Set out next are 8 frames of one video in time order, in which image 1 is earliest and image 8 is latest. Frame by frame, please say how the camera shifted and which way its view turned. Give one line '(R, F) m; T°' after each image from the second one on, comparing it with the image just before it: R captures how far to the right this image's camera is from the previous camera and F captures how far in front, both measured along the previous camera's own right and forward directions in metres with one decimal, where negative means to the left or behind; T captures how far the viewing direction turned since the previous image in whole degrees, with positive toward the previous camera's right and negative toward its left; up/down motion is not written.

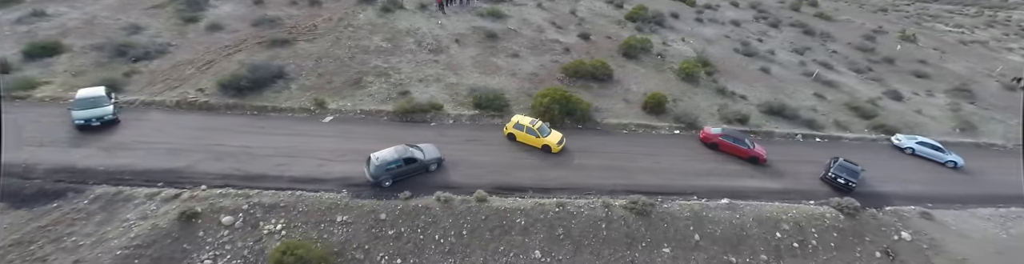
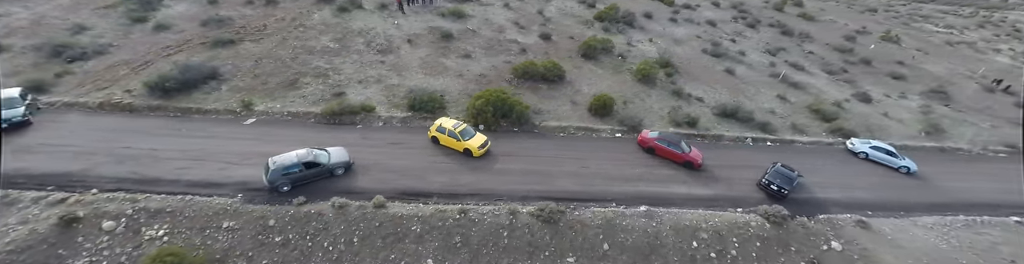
(+4.1, +0.6) m; -1°
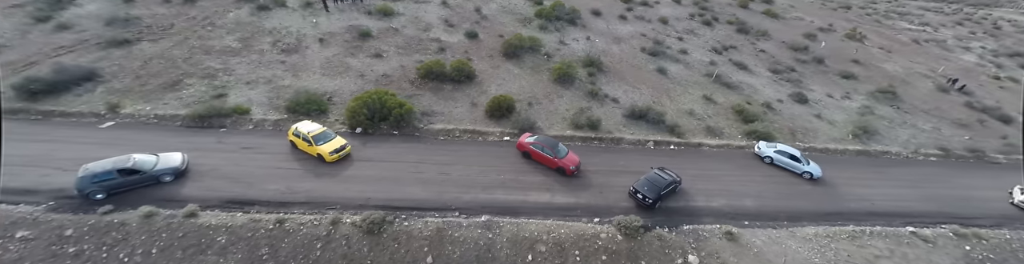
(+7.0, +0.9) m; -1°
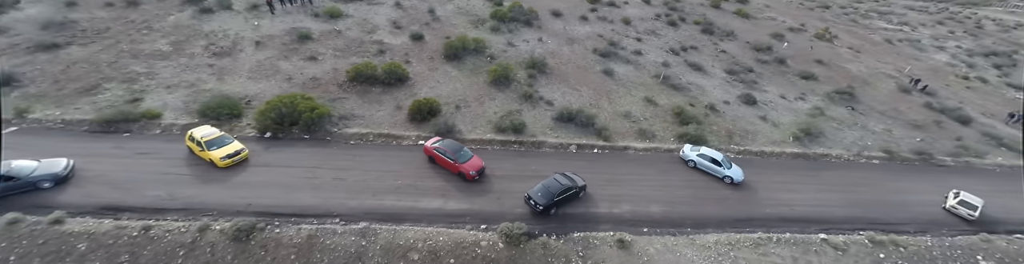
(+5.0, +0.4) m; -1°
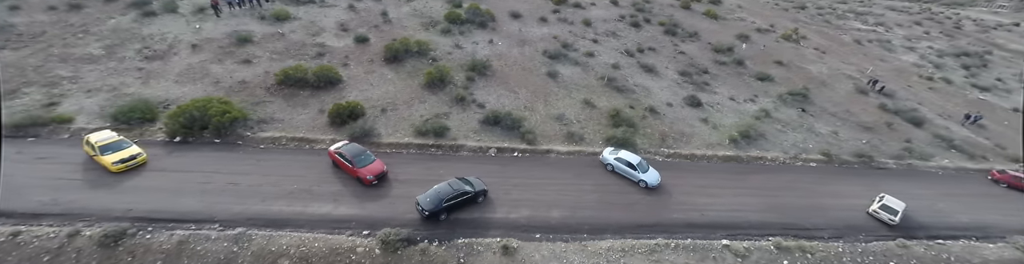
(+5.0, +0.3) m; 0°
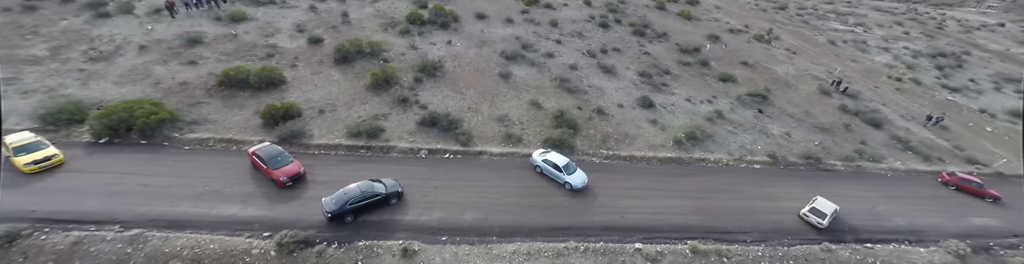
(+4.2, +0.1) m; 0°
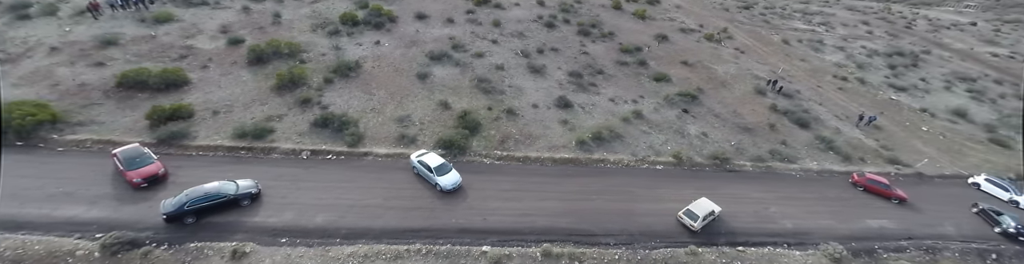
(+7.1, +0.3) m; -1°
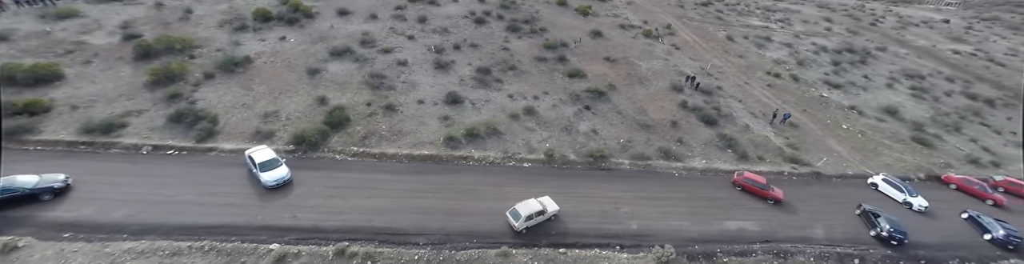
(+9.4, +0.8) m; -1°
